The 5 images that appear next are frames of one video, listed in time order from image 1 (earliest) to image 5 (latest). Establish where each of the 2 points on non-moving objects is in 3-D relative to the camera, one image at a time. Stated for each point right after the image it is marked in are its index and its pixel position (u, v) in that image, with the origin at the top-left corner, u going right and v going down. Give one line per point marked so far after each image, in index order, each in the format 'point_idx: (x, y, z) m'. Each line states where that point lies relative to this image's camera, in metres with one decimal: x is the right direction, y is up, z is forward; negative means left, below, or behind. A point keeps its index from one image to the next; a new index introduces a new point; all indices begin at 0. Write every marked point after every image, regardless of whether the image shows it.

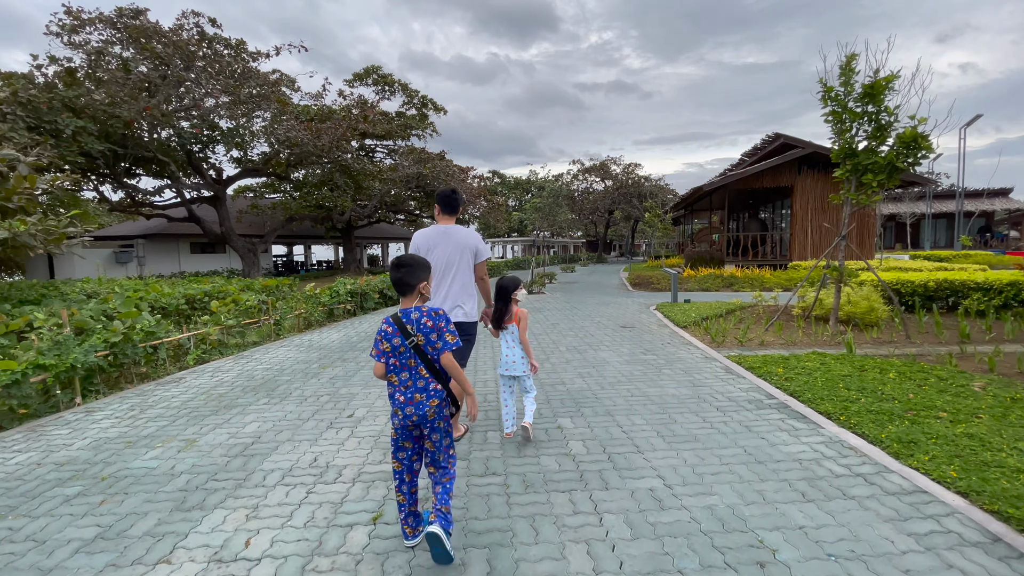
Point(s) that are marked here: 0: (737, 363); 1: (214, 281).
0: (+2.6, -0.9, +5.7) m
1: (-7.5, +0.2, +12.3) m
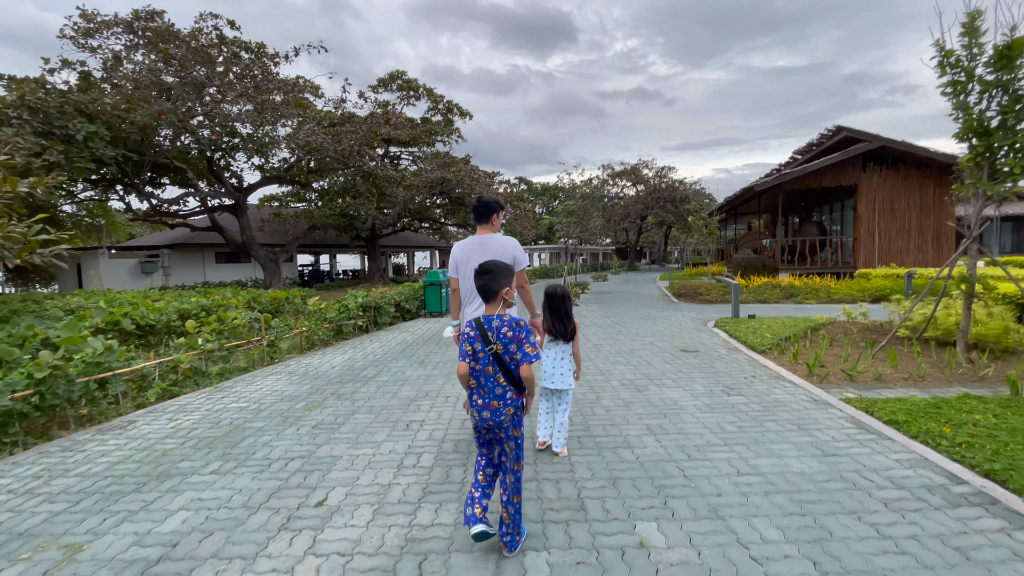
0: (+3.0, -1.0, +4.1) m
1: (-6.8, -0.1, +11.3) m
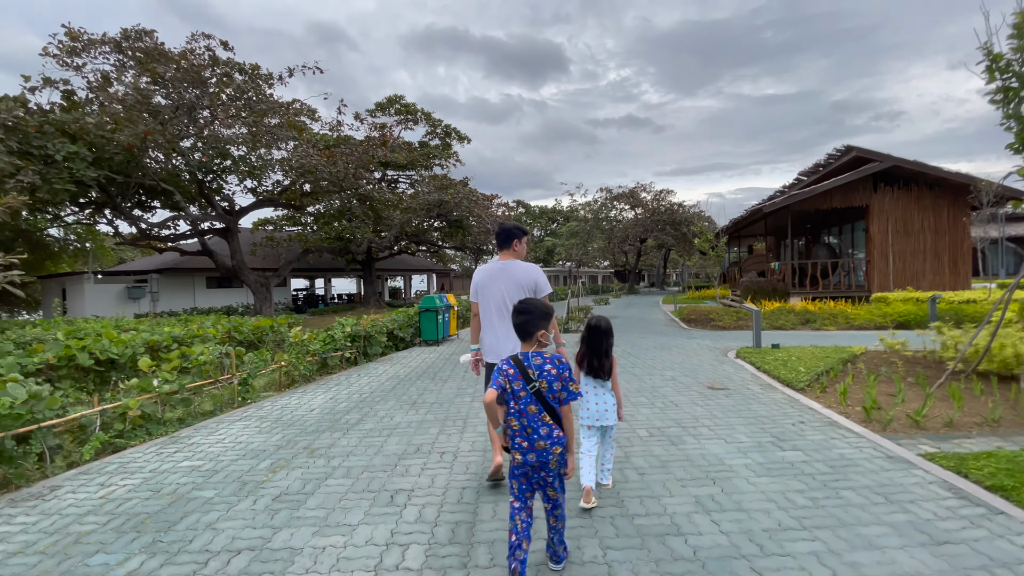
0: (+3.1, -1.3, +3.3) m
1: (-6.7, -0.7, +10.5) m
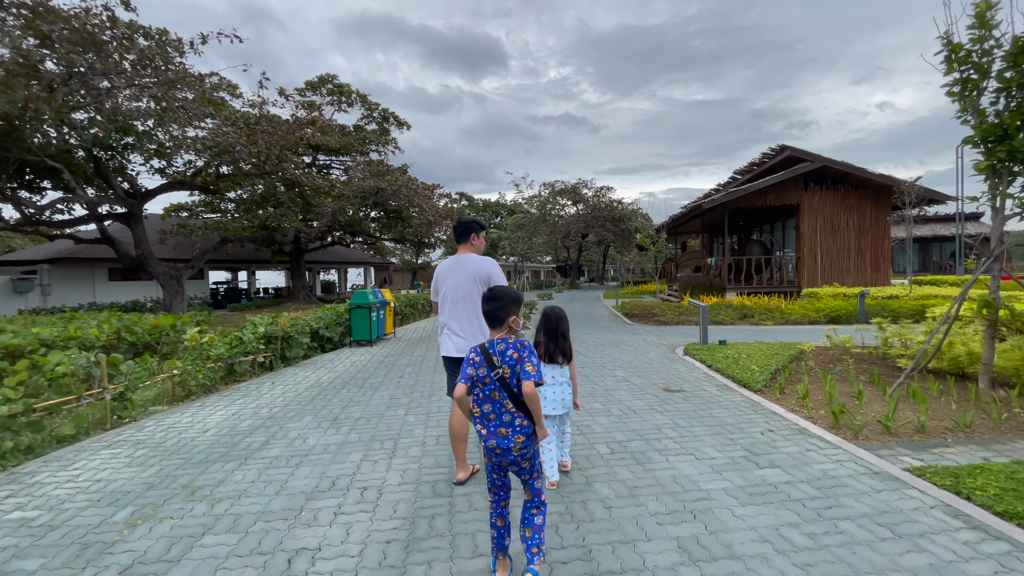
0: (+2.7, -1.2, +2.9) m
1: (-7.9, -0.6, +8.9) m
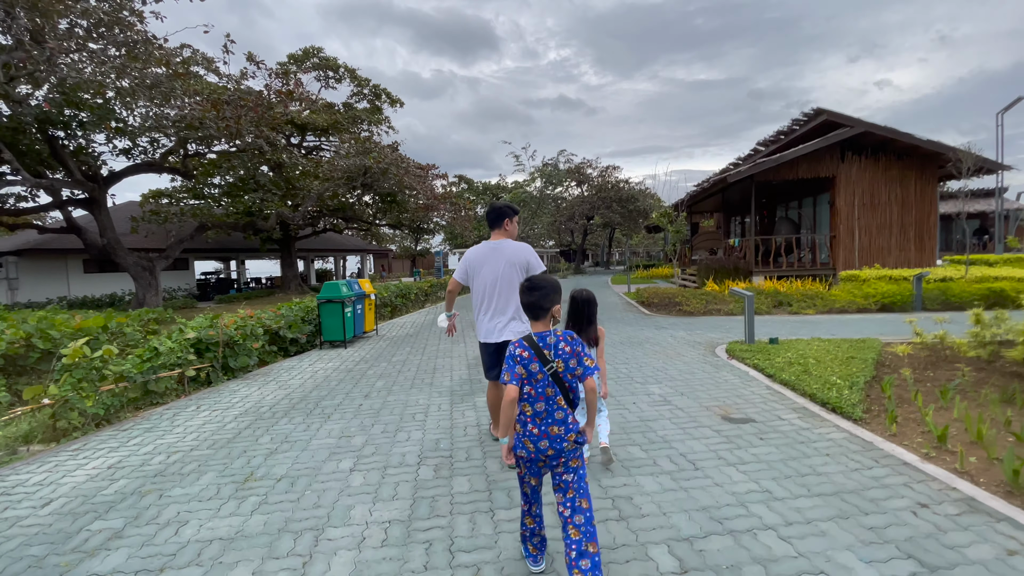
0: (+2.7, -1.2, +1.3) m
1: (-7.9, -0.5, +7.3) m
